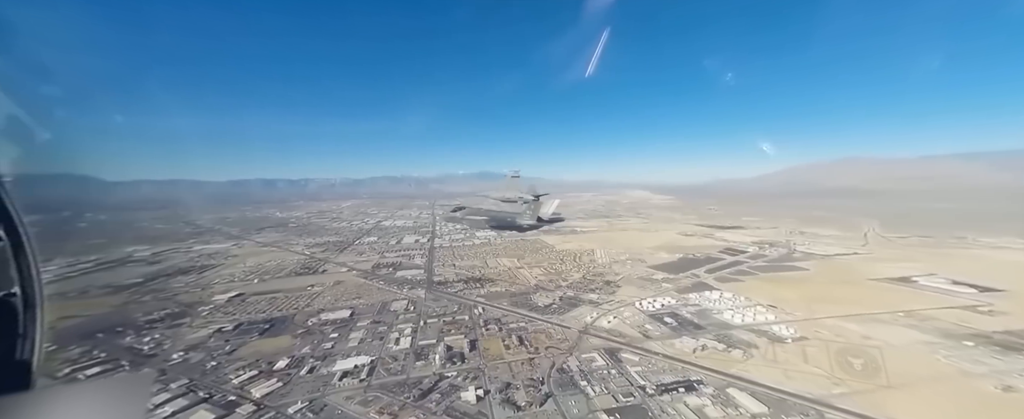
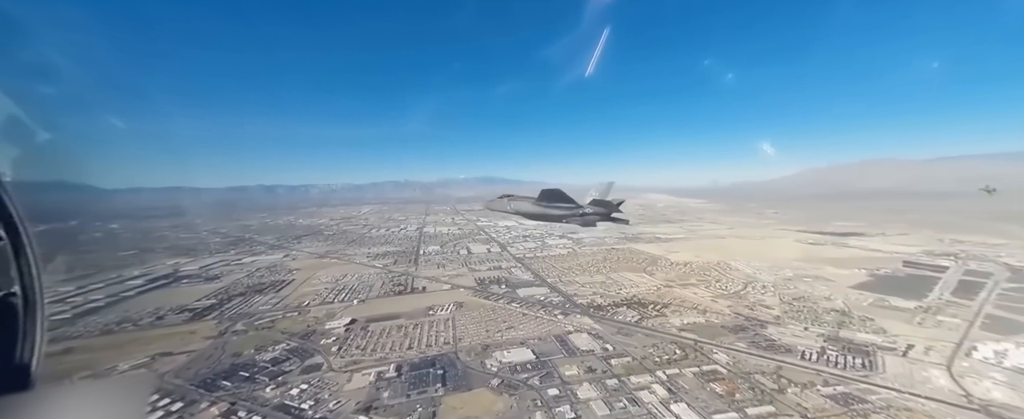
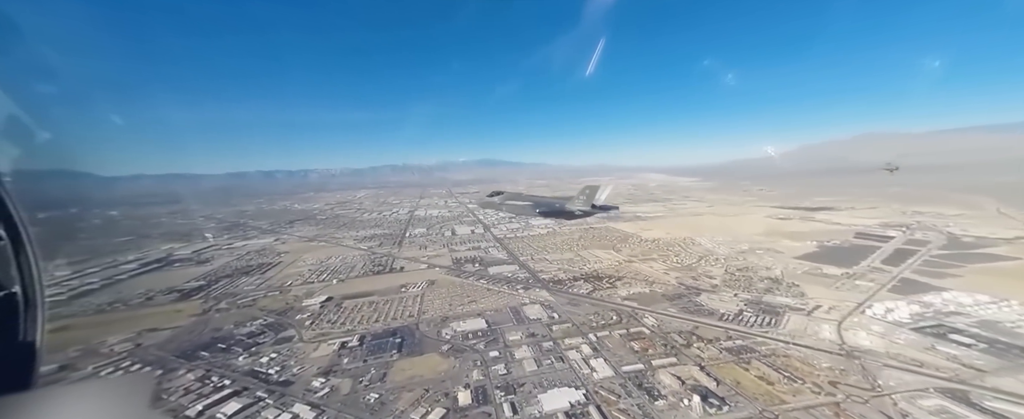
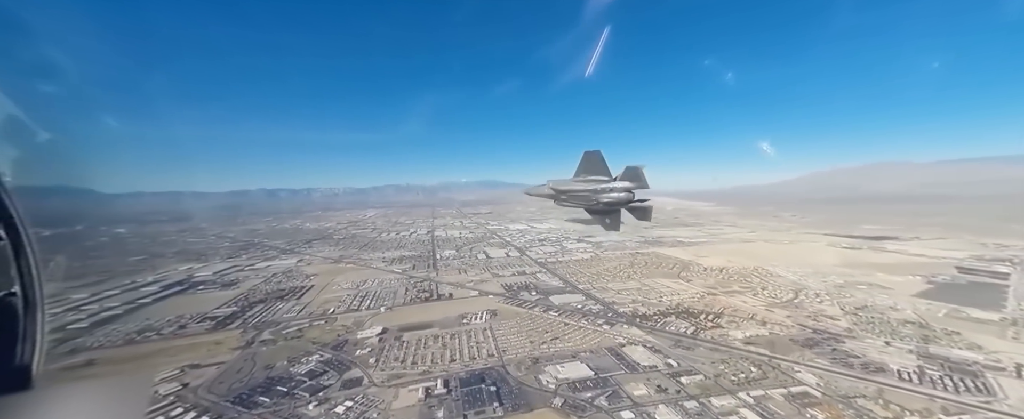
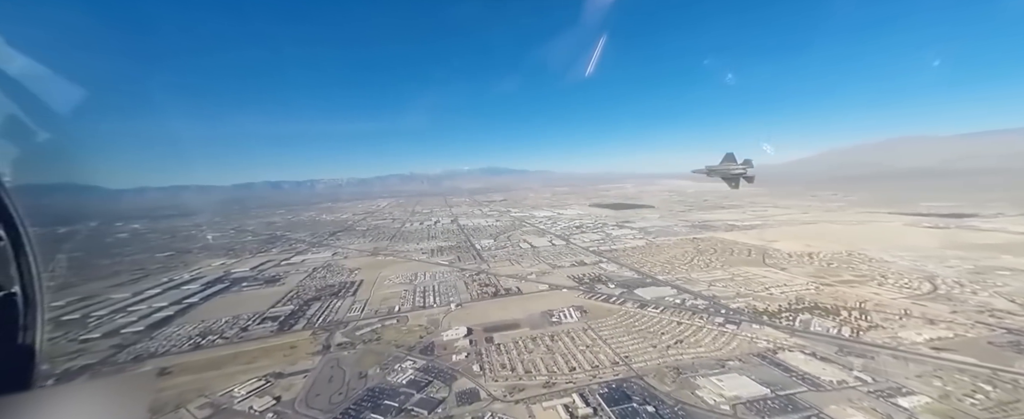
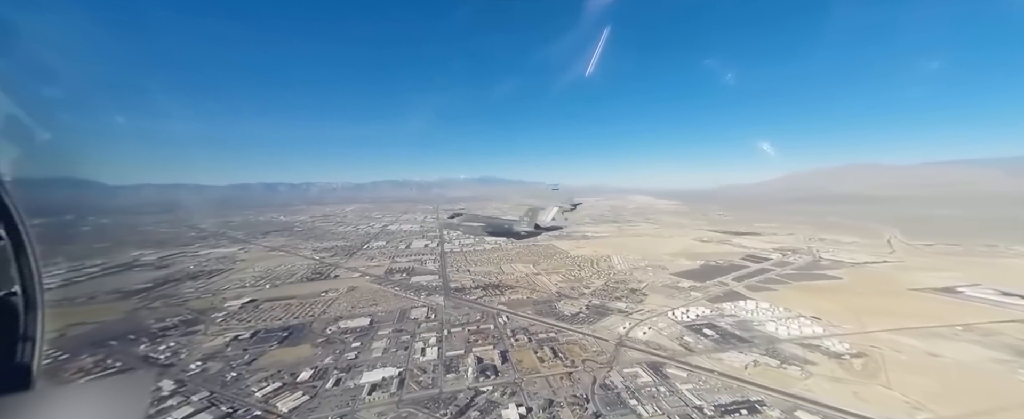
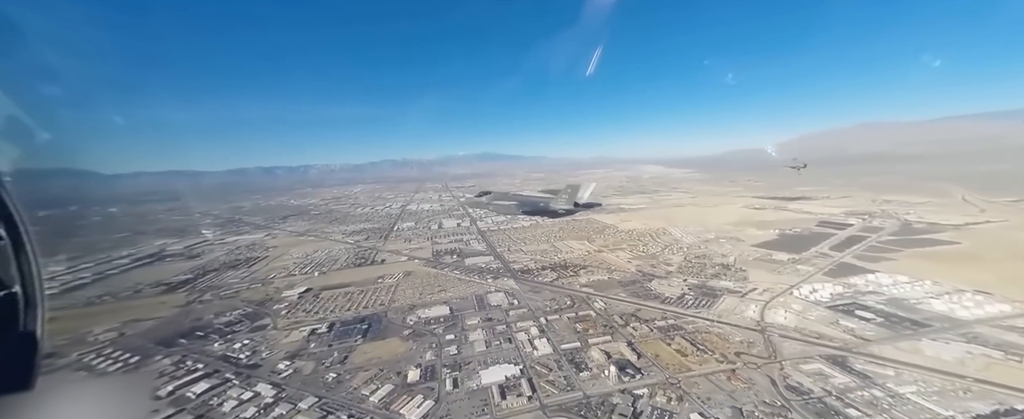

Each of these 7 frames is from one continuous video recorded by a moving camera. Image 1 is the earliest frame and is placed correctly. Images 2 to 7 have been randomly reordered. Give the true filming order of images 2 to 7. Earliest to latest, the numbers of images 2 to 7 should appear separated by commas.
6, 7, 3, 2, 4, 5
